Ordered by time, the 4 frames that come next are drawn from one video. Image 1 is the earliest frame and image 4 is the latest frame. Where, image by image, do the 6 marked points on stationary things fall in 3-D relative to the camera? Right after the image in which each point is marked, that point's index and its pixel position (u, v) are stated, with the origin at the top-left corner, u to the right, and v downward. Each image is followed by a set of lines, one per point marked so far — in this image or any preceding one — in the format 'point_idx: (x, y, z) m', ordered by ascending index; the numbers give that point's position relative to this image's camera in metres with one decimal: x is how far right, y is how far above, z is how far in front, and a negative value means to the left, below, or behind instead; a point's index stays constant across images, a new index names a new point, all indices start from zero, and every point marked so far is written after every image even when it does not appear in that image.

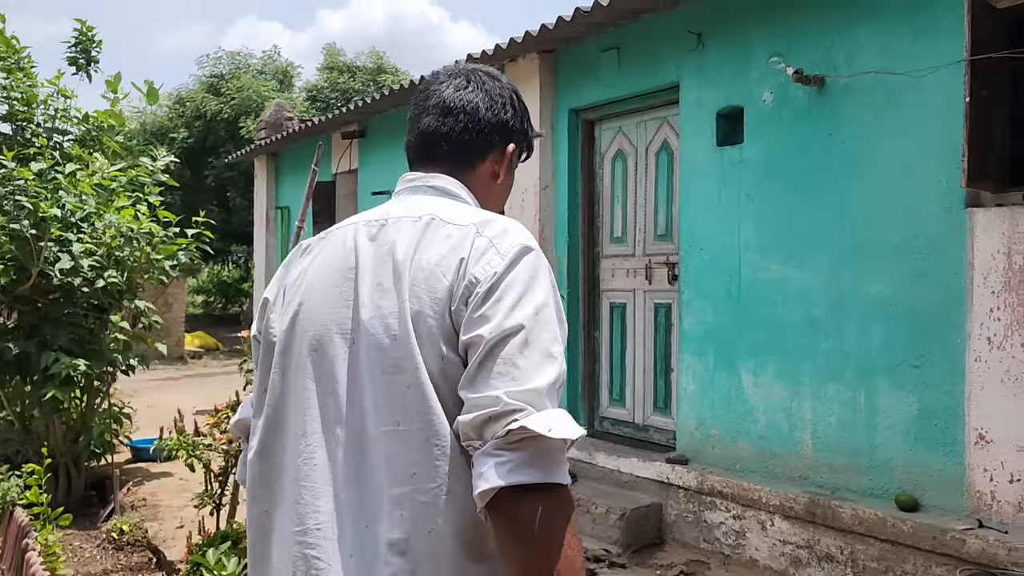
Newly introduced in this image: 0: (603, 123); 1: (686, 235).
0: (+0.6, +1.1, +5.8) m
1: (+1.0, +0.3, +5.0) m
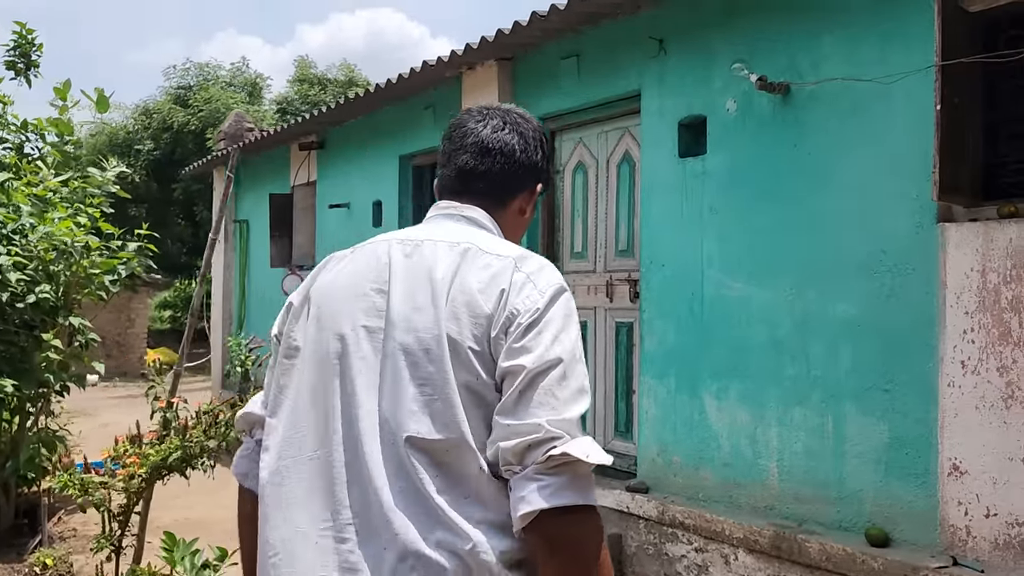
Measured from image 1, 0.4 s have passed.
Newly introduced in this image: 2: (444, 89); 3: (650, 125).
0: (+0.3, +1.0, +5.6) m
1: (+0.7, +0.2, +4.7) m
2: (-0.5, +1.5, +6.5) m
3: (+0.8, +0.9, +4.7) m
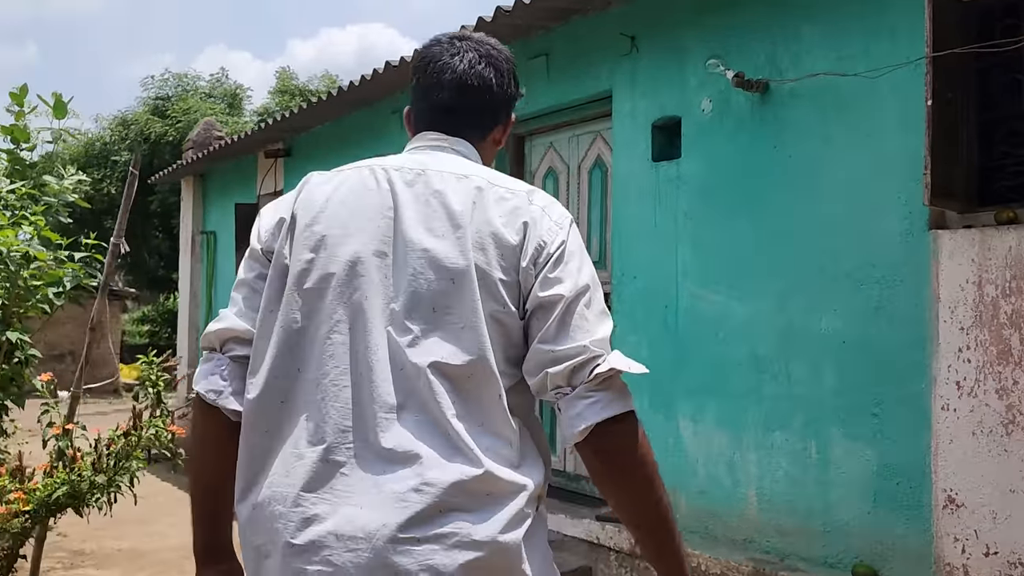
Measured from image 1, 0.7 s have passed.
0: (+0.1, +0.9, +5.3) m
1: (+0.5, +0.1, +4.4) m
2: (-0.7, +1.4, +6.1) m
3: (+0.6, +0.8, +4.4) m
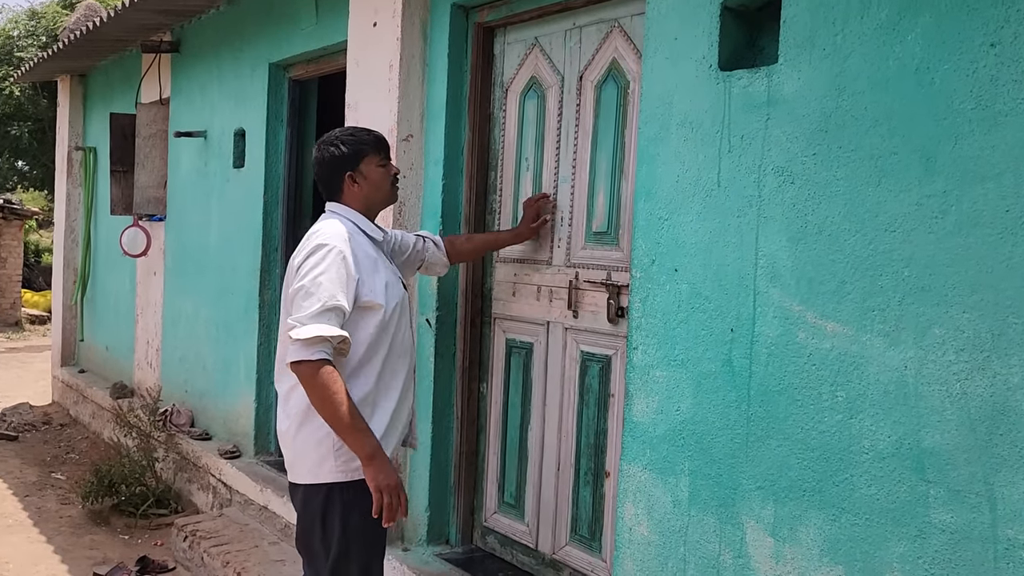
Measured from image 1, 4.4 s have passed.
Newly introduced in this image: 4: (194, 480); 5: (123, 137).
0: (0.0, +1.0, +3.4) m
1: (+0.4, +0.1, +2.6) m
2: (-0.9, +1.6, +4.2) m
3: (+0.4, +0.8, +2.6) m
4: (-1.9, -1.2, +5.3) m
5: (-2.9, +1.1, +6.4) m
